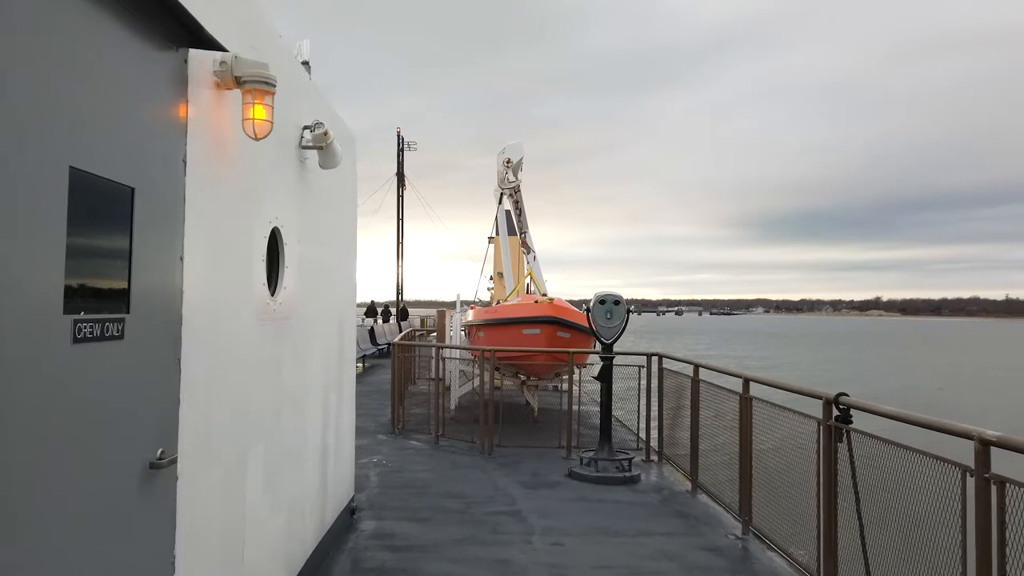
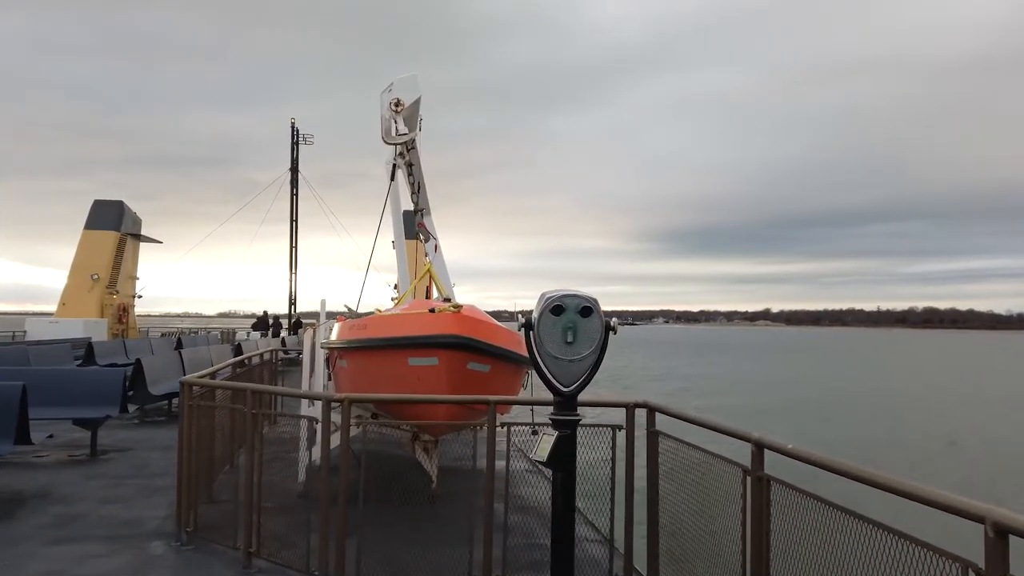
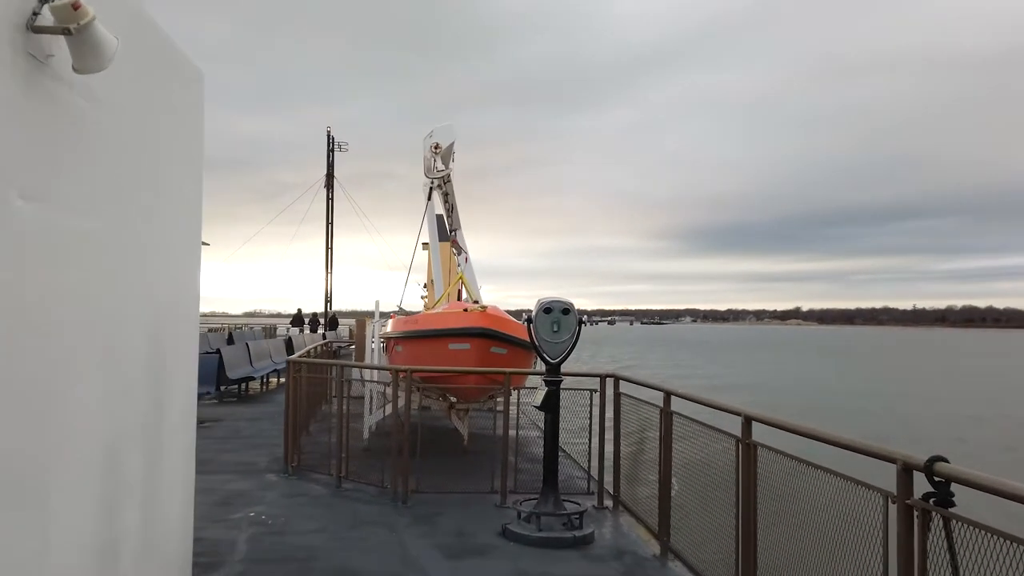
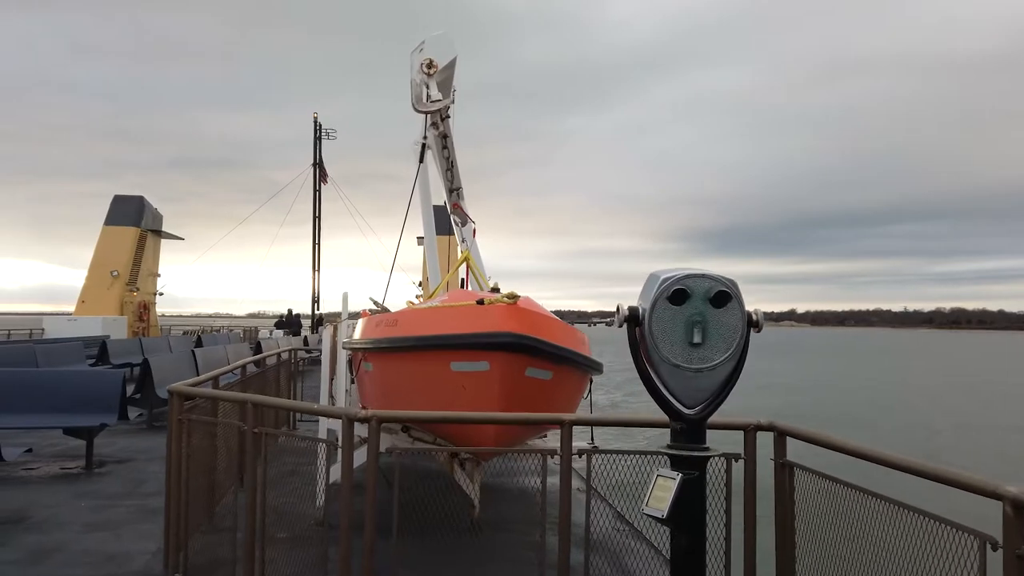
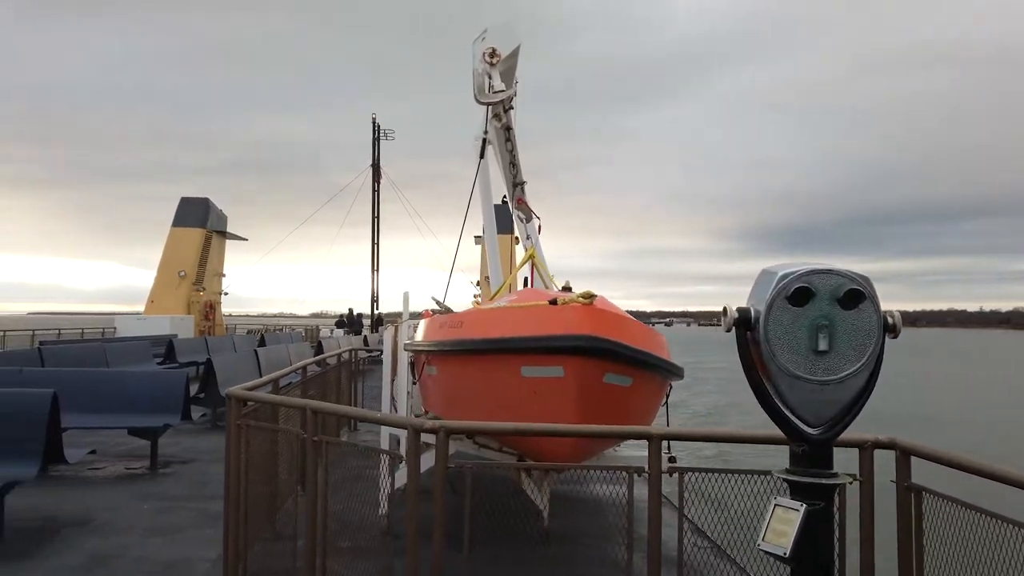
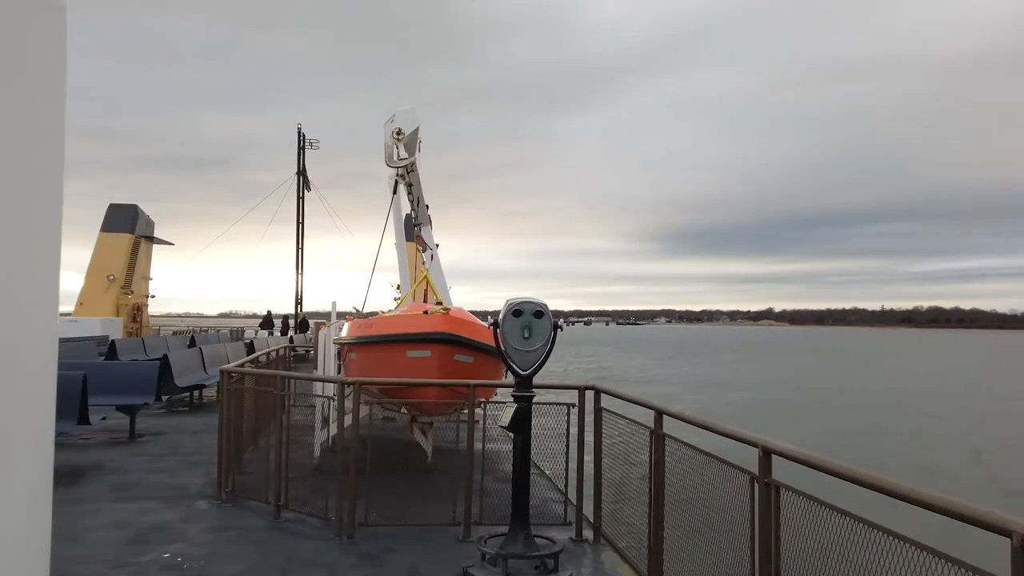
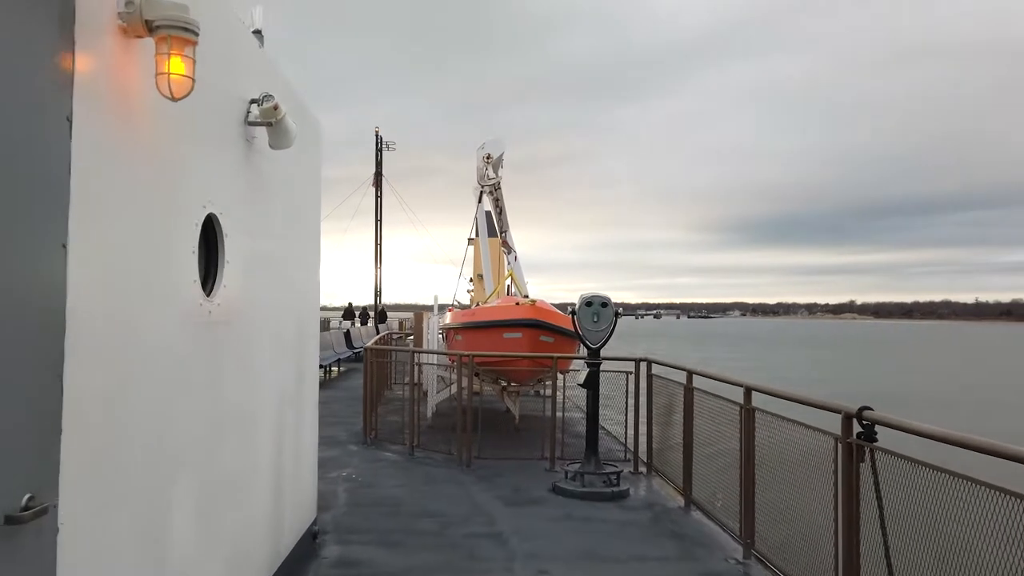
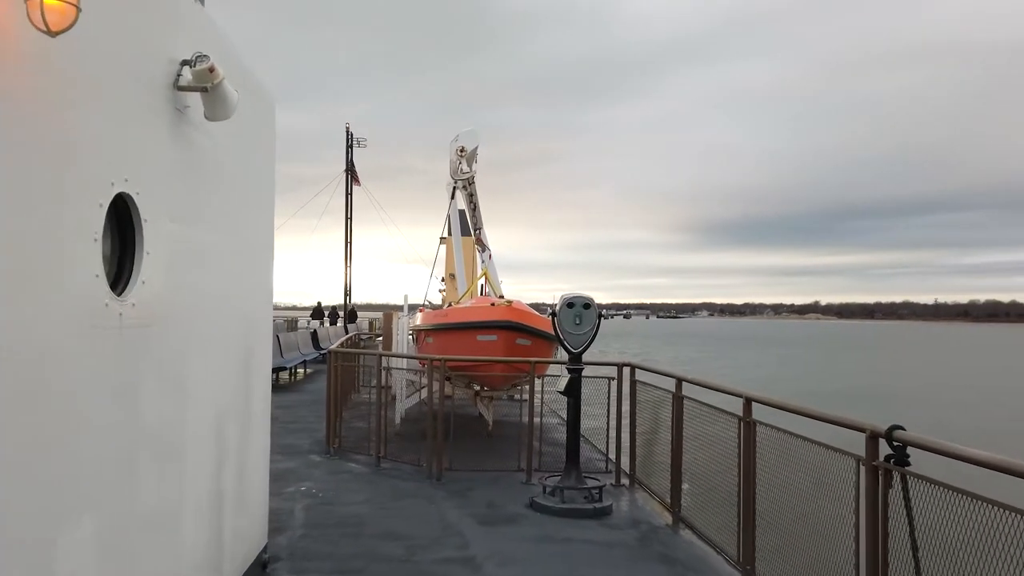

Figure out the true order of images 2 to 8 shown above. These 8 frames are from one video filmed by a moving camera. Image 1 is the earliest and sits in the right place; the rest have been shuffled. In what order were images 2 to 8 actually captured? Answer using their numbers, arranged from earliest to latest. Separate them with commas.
7, 8, 3, 6, 2, 4, 5
